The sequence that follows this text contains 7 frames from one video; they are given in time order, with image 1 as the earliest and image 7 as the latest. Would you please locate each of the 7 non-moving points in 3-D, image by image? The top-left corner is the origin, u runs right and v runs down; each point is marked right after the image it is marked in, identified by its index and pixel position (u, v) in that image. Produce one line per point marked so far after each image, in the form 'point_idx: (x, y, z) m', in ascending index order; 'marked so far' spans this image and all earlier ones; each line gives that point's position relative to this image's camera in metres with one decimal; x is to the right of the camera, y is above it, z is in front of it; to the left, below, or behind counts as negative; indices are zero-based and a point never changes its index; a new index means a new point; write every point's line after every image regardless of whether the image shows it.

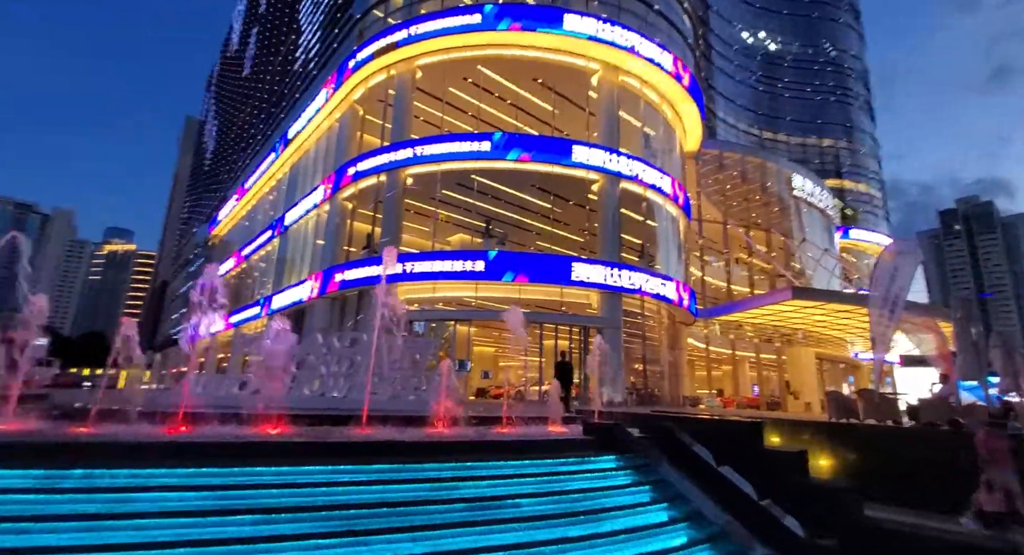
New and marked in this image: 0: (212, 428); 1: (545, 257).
0: (-4.9, -2.4, +8.1) m
1: (+1.3, +0.8, +19.6) m
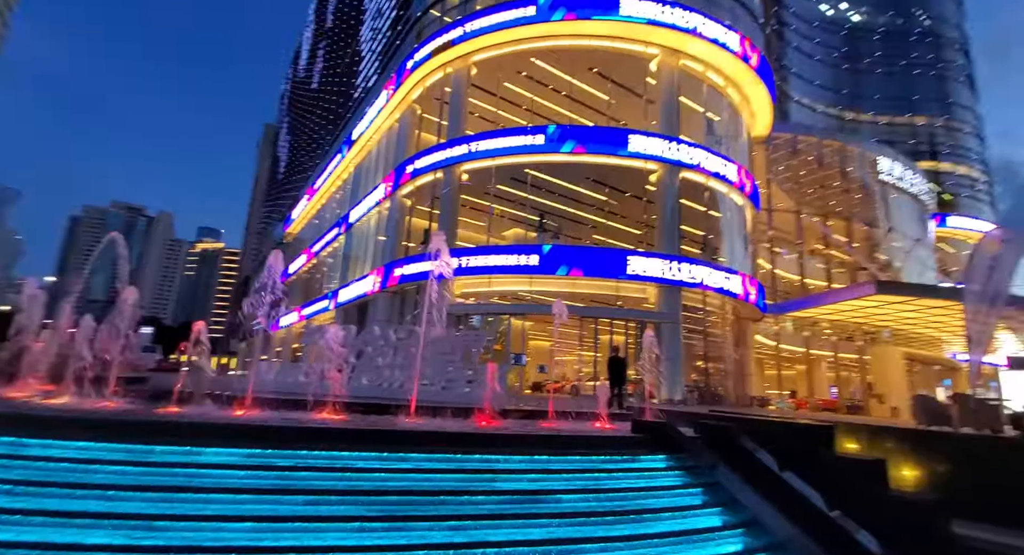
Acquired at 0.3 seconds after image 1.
0: (-4.1, -2.3, +8.6) m
1: (+3.4, +1.1, +19.2) m
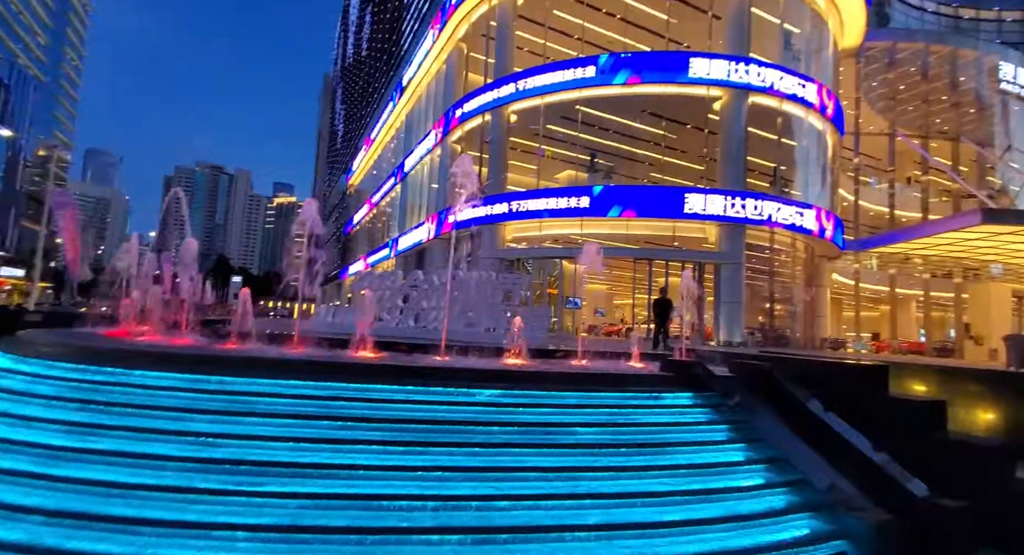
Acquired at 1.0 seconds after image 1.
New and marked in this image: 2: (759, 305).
0: (-3.5, -1.5, +9.1) m
1: (+5.2, +3.3, +18.2) m
2: (+9.6, -1.1, +19.5) m
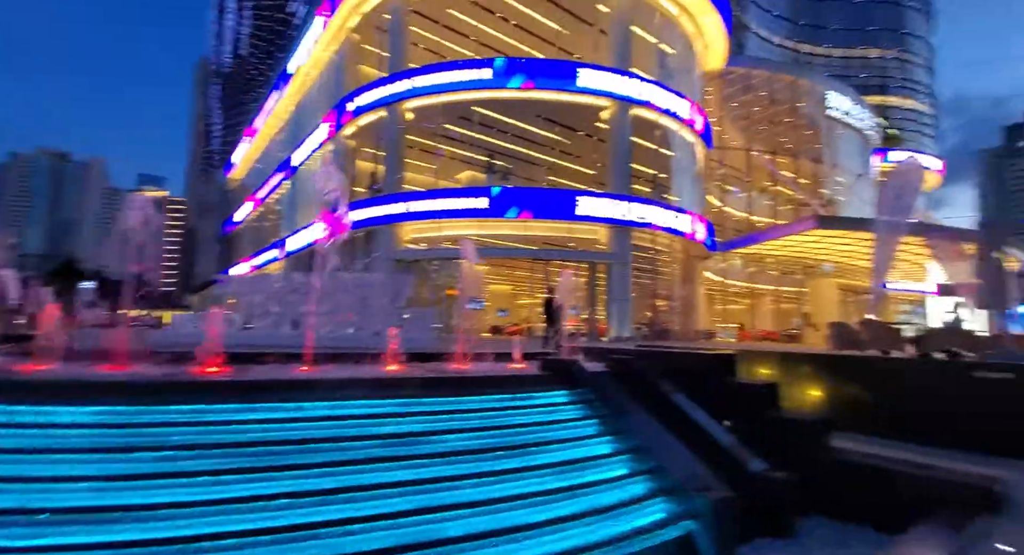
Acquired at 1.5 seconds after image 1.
0: (-5.2, -1.5, +8.3) m
1: (+1.4, +3.3, +18.9) m
2: (+5.6, -1.0, +21.1) m
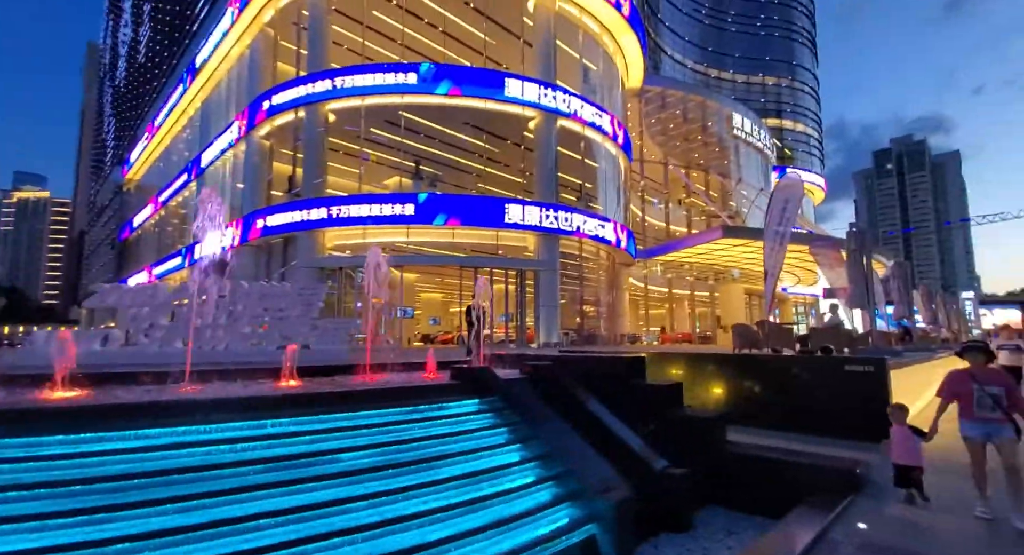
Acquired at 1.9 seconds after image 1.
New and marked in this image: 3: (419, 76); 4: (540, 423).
0: (-6.3, -1.7, +7.3) m
1: (-1.3, +3.0, +18.9) m
2: (+2.6, -1.3, +21.6) m
3: (-3.6, +7.7, +19.2) m
4: (+0.3, -1.4, +5.0) m
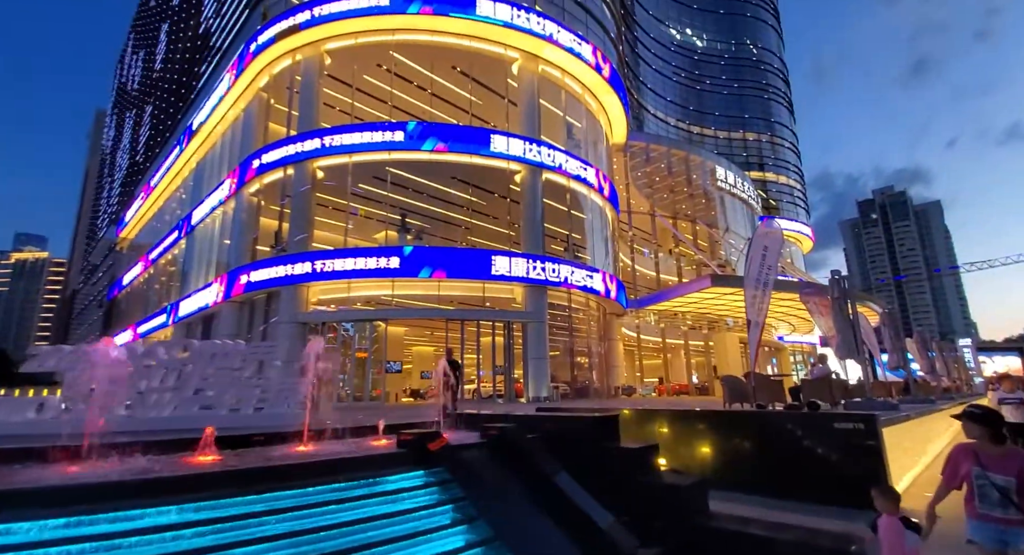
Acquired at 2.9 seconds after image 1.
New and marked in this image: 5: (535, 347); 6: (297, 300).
0: (-6.6, -2.5, +6.8) m
1: (-1.8, +1.0, +18.8) m
2: (+2.1, -3.5, +21.1) m
3: (-4.2, +5.6, +19.6) m
4: (-0.1, -1.9, +4.6) m
5: (+0.9, -2.8, +19.9) m
6: (-8.1, -0.8, +18.8) m
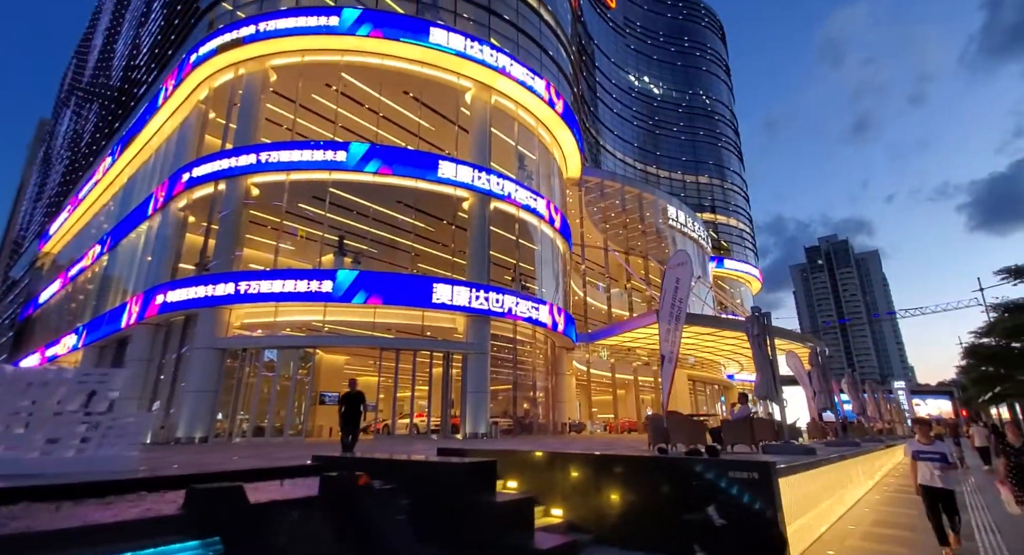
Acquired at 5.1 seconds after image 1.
0: (-7.9, -2.5, +5.5) m
1: (-3.9, 0.0, +18.0) m
2: (-0.4, -4.7, +20.3) m
3: (-6.2, +4.7, +19.0) m
4: (-1.2, -2.1, +3.8) m
5: (-1.4, -3.9, +19.1) m
6: (-10.2, -1.6, +17.4) m
